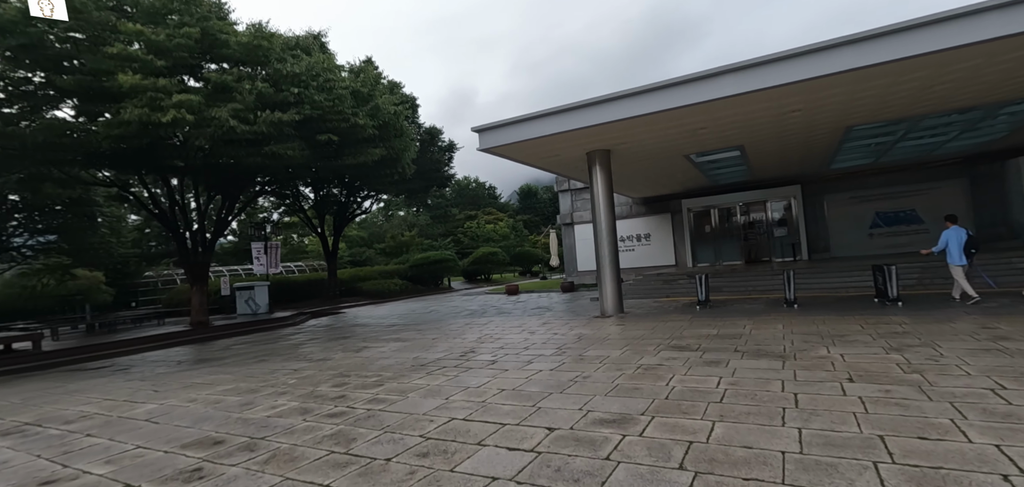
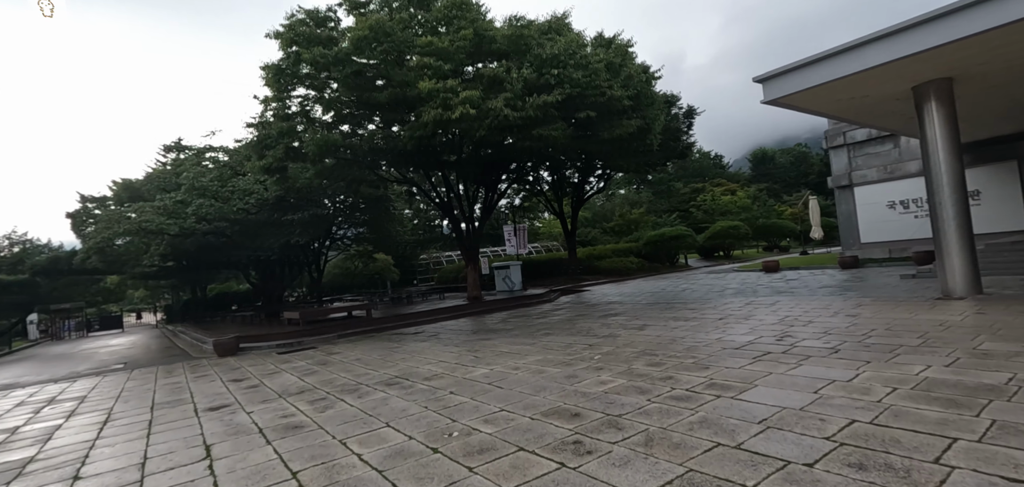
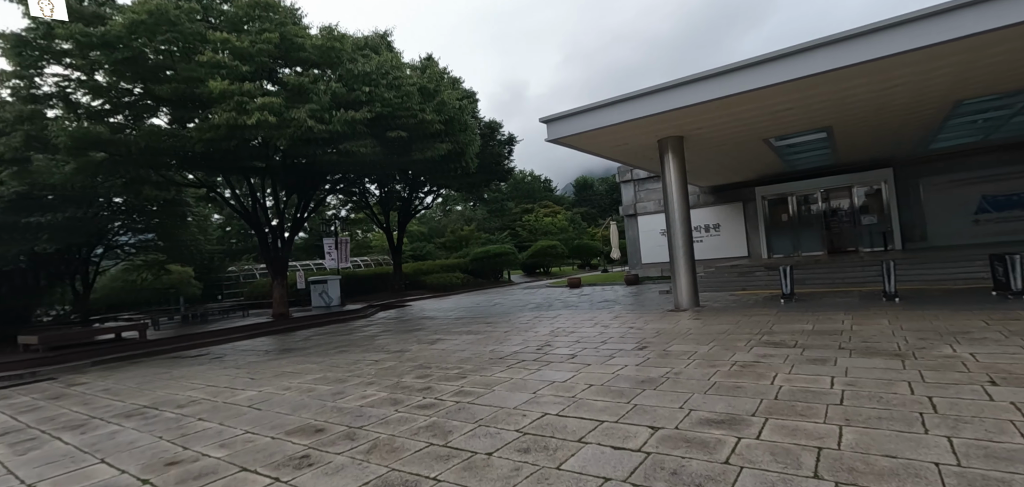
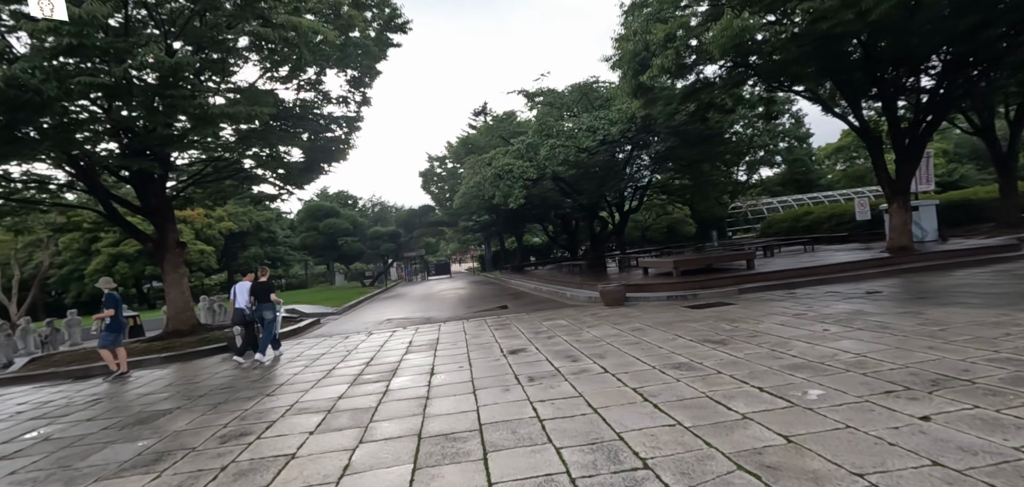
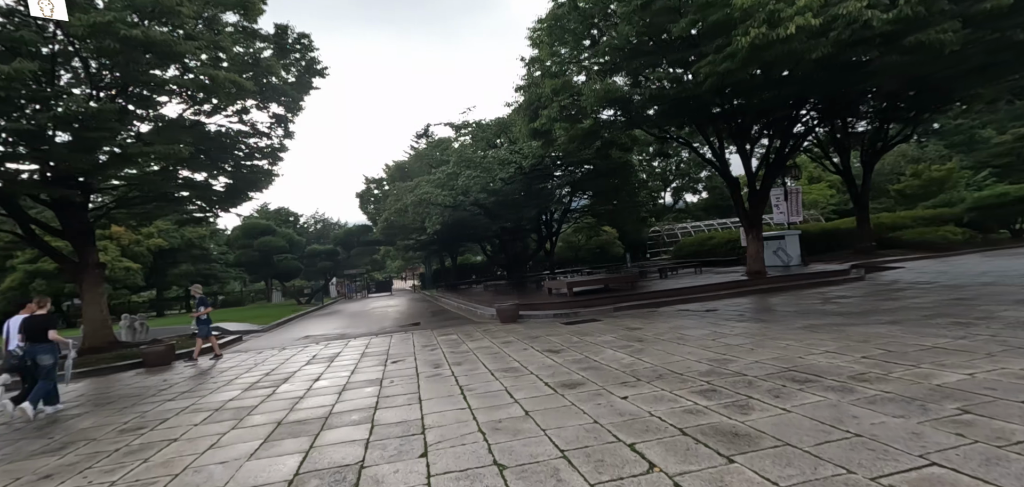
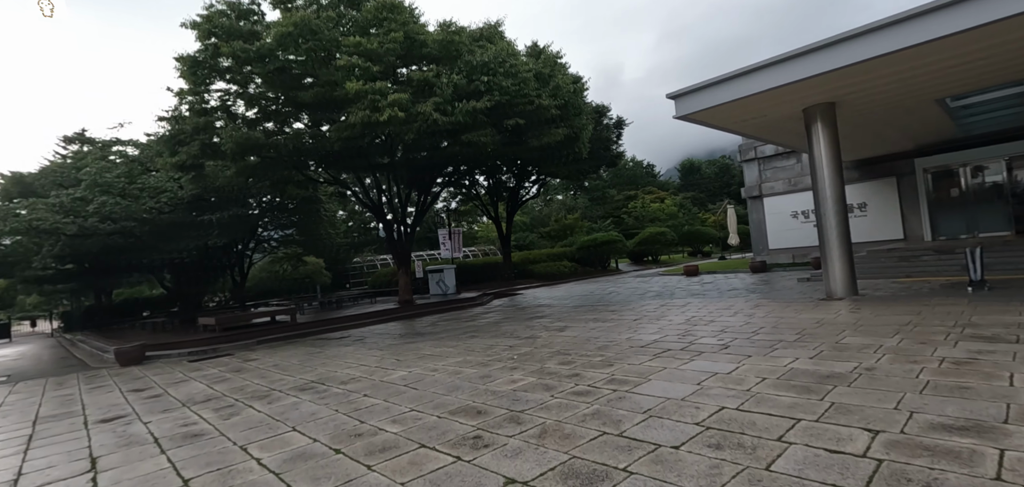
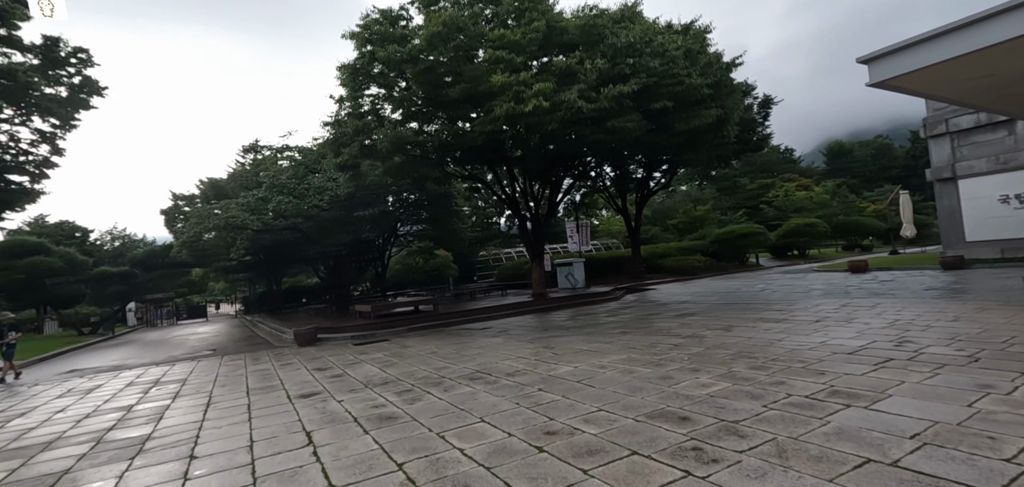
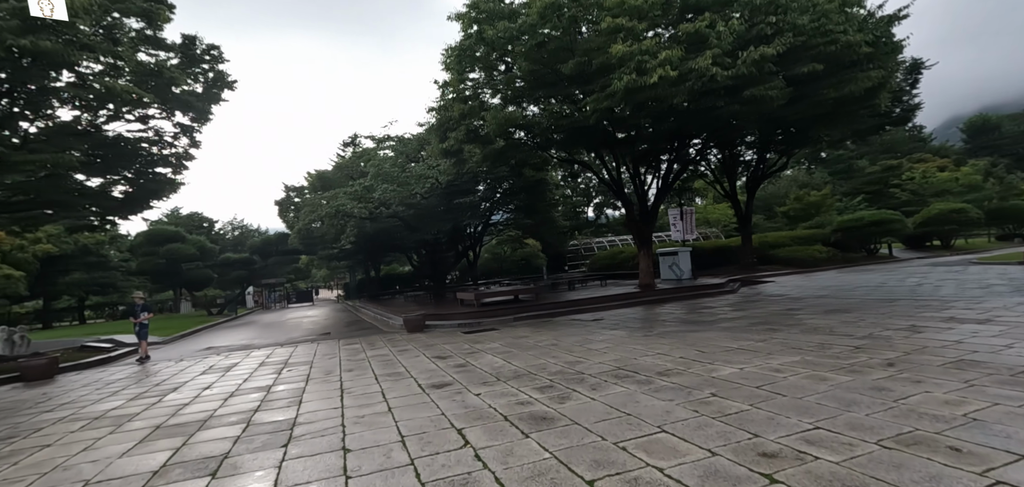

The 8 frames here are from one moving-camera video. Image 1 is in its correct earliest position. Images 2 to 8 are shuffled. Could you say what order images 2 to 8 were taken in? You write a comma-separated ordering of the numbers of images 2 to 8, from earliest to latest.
3, 6, 2, 7, 8, 5, 4
